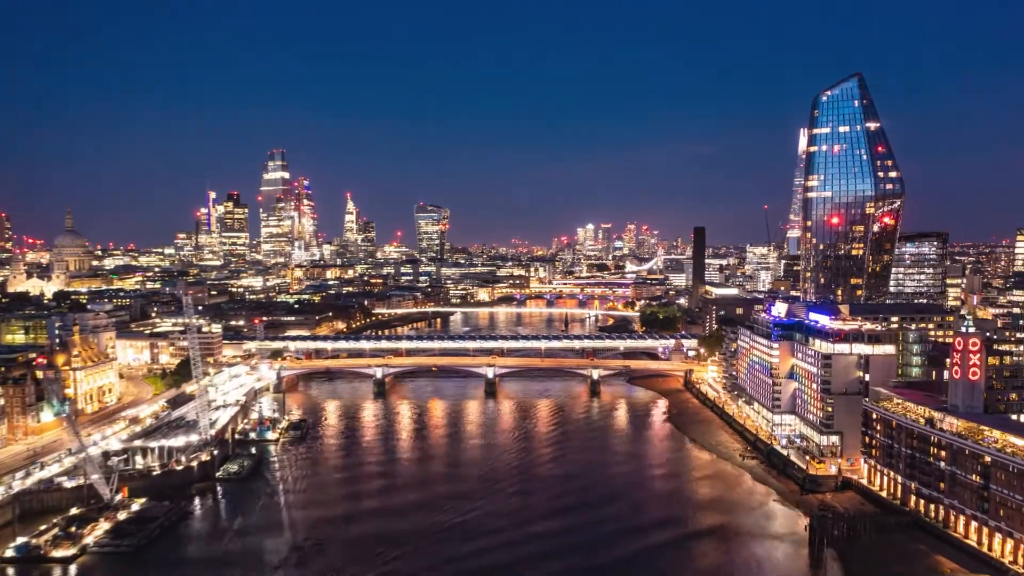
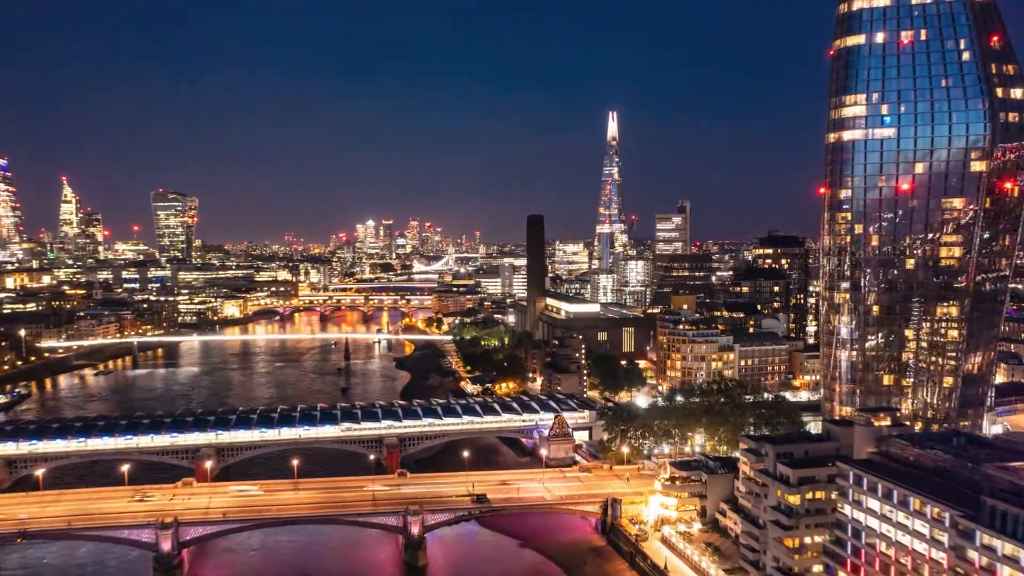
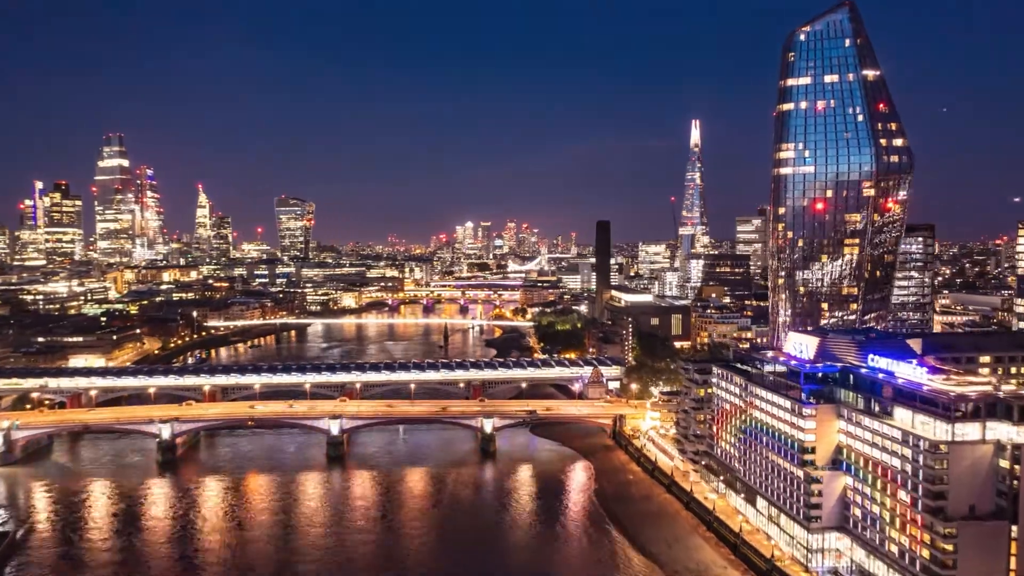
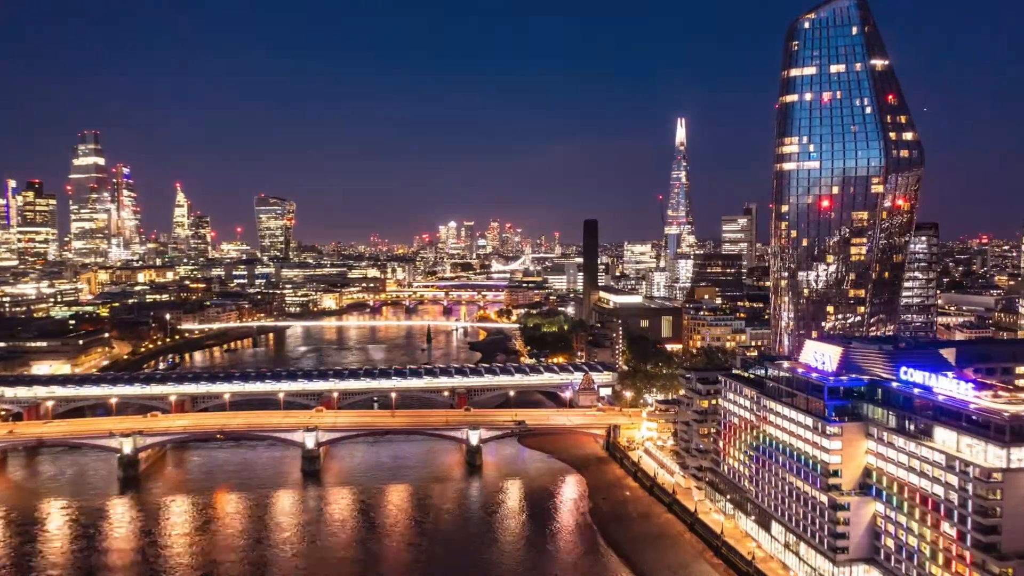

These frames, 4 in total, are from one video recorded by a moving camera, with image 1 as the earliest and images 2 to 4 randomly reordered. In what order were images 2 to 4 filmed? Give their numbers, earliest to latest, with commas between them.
3, 4, 2
